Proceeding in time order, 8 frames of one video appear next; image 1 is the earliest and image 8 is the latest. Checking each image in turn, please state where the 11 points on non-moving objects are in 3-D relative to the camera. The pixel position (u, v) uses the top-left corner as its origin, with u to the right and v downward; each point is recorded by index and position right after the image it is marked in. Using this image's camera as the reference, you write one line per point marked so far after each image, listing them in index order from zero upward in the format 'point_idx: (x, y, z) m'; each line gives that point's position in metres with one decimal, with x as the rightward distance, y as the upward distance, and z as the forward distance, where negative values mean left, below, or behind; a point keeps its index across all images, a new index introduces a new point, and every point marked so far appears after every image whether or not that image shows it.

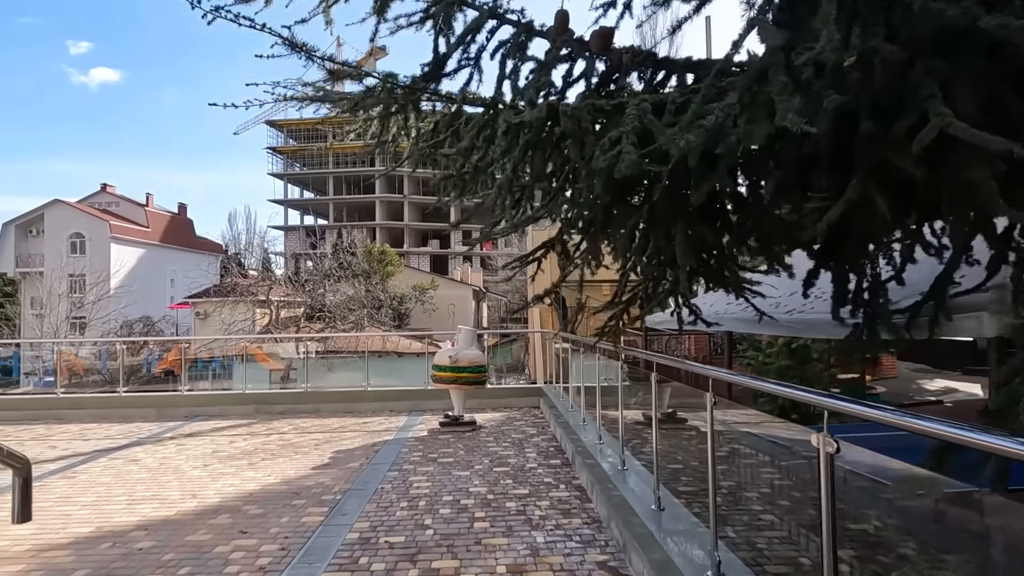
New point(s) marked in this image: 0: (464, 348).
0: (-0.5, -0.6, +7.1) m
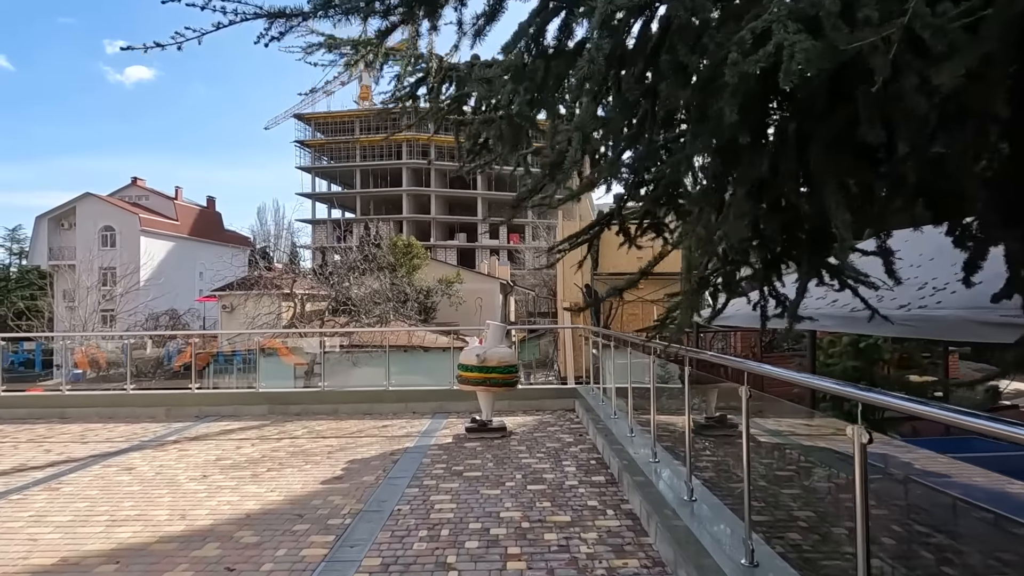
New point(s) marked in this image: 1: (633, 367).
0: (-0.2, -0.6, +6.4) m
1: (+1.0, -0.6, +5.3) m
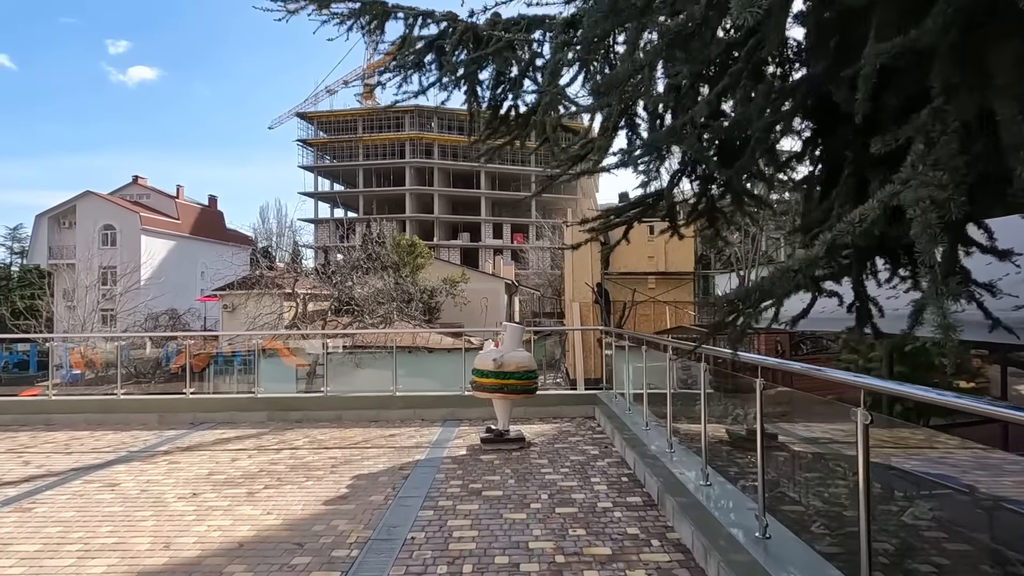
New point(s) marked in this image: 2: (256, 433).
0: (0.0, -0.5, +5.9) m
1: (+1.2, -0.6, +4.7) m
2: (-2.6, -1.5, +6.7) m
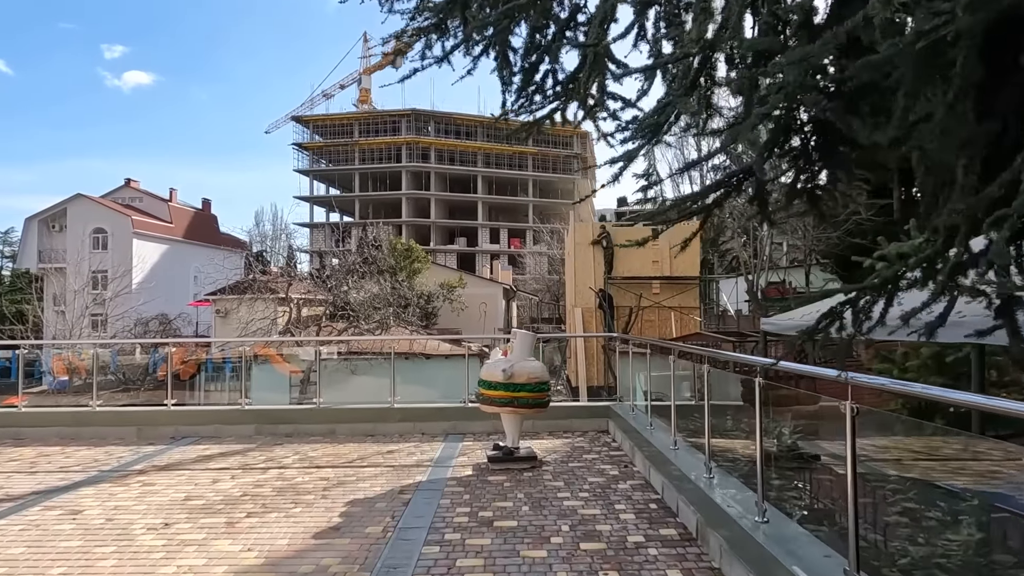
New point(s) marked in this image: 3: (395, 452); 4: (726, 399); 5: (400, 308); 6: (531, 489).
0: (+0.1, -0.6, +5.3) m
1: (+1.3, -0.6, +4.2) m
2: (-2.5, -1.5, +6.1) m
3: (-1.1, -1.5, +5.9) m
4: (+1.3, -0.7, +3.9) m
5: (-3.0, -0.5, +17.7) m
6: (+0.1, -1.4, +4.6) m
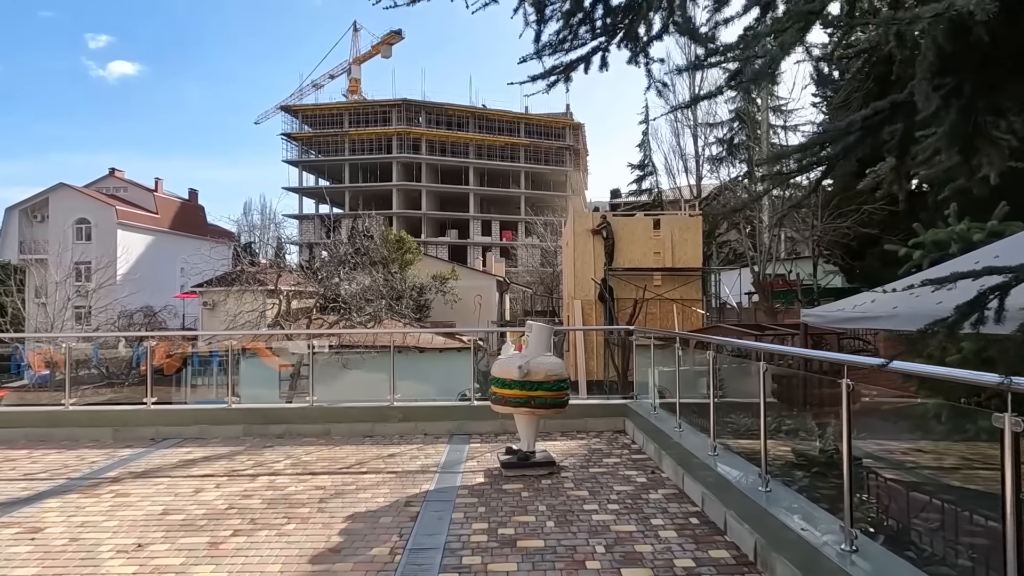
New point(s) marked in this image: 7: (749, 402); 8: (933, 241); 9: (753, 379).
0: (+0.2, -0.5, +4.9) m
1: (+1.4, -0.5, +3.8) m
2: (-2.4, -1.4, +5.6) m
3: (-0.9, -1.4, +5.4) m
4: (+1.4, -0.6, +3.4) m
5: (-3.1, -0.3, +17.1) m
6: (+0.3, -1.3, +4.1) m
7: (+1.4, -0.7, +3.9) m
8: (+3.9, +0.4, +6.1) m
9: (+1.4, -0.5, +3.8) m
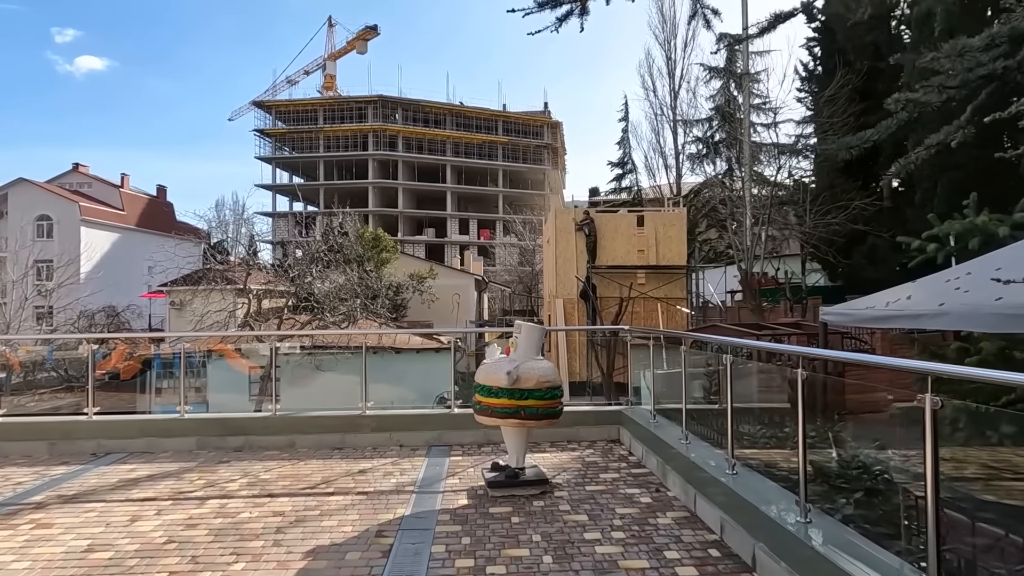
0: (+0.1, -0.5, +4.3) m
1: (+1.3, -0.5, +3.3) m
2: (-2.5, -1.4, +5.0) m
3: (-1.1, -1.3, +4.8) m
4: (+1.4, -0.6, +2.9) m
5: (-3.6, -0.3, +16.5) m
6: (+0.2, -1.3, +3.6) m
7: (+1.4, -0.6, +3.4) m
8: (+3.8, +0.5, +5.7) m
9: (+1.3, -0.5, +3.3) m
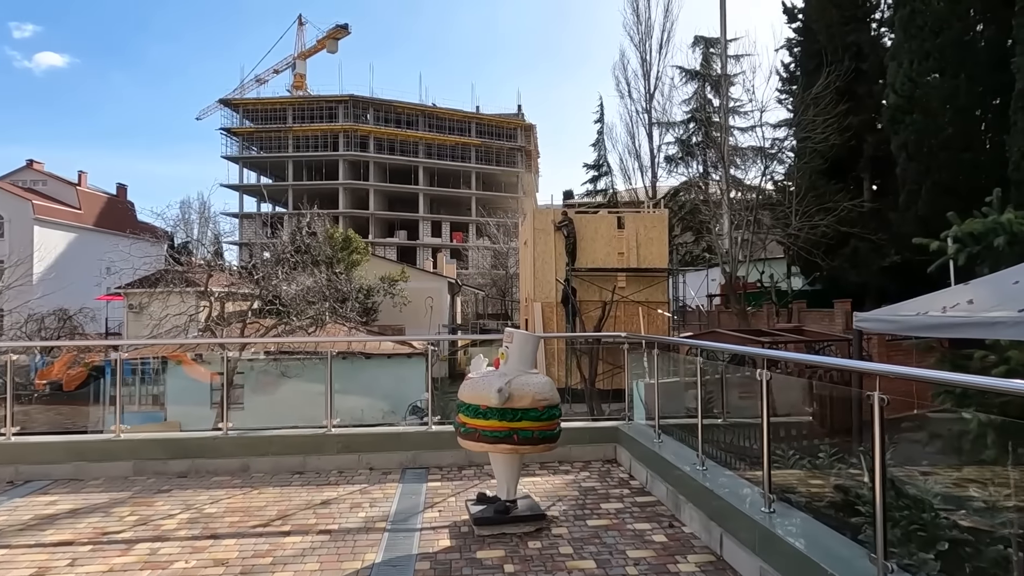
0: (0.0, -0.5, +3.7) m
1: (+1.3, -0.5, +2.7) m
2: (-2.6, -1.4, +4.3) m
3: (-1.1, -1.4, +4.2) m
4: (+1.4, -0.6, +2.4) m
5: (-4.2, -0.4, +15.7) m
6: (+0.2, -1.3, +3.0) m
7: (+1.3, -0.6, +2.9) m
8: (+3.6, +0.4, +5.2) m
9: (+1.3, -0.5, +2.7) m
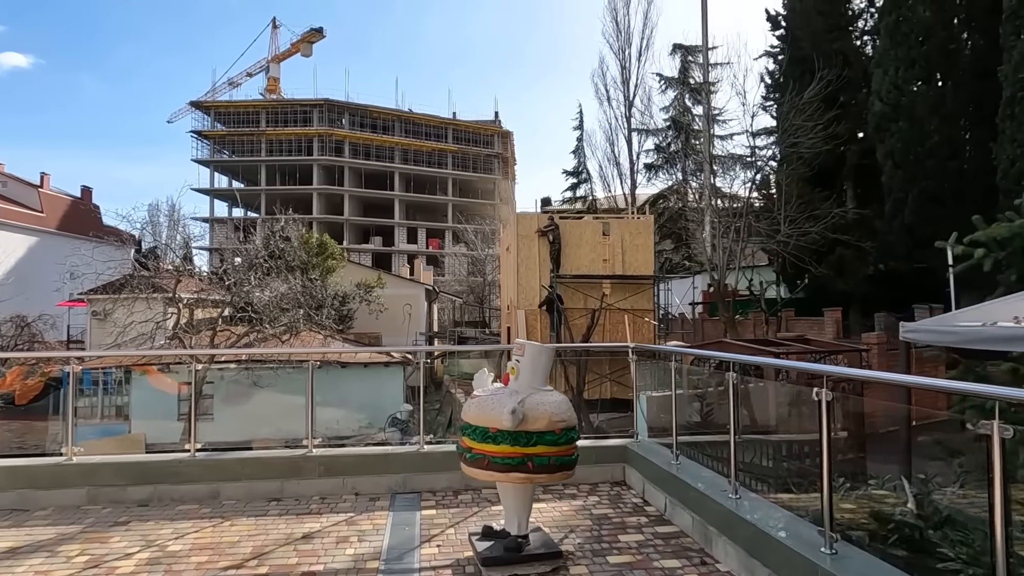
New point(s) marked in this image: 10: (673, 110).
0: (+0.1, -0.5, +3.3) m
1: (+1.4, -0.5, +2.3) m
2: (-2.6, -1.4, +3.7) m
3: (-1.1, -1.4, +3.7) m
4: (+1.5, -0.6, +2.0) m
5: (-4.6, -0.5, +15.1) m
6: (+0.2, -1.3, +2.5) m
7: (+1.4, -0.7, +2.5) m
8: (+3.6, +0.4, +5.0) m
9: (+1.4, -0.5, +2.3) m
10: (+4.4, +4.9, +17.9) m
